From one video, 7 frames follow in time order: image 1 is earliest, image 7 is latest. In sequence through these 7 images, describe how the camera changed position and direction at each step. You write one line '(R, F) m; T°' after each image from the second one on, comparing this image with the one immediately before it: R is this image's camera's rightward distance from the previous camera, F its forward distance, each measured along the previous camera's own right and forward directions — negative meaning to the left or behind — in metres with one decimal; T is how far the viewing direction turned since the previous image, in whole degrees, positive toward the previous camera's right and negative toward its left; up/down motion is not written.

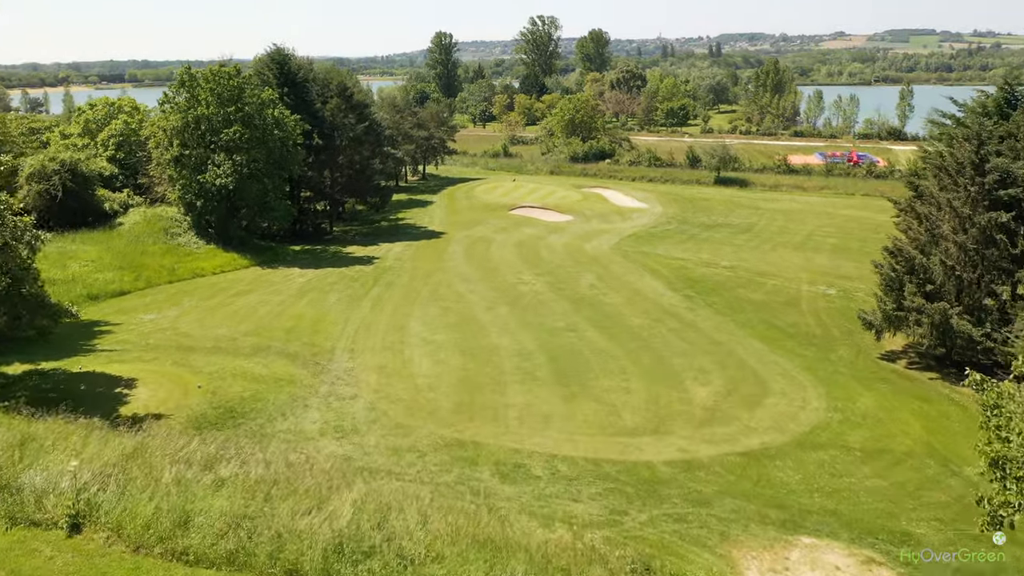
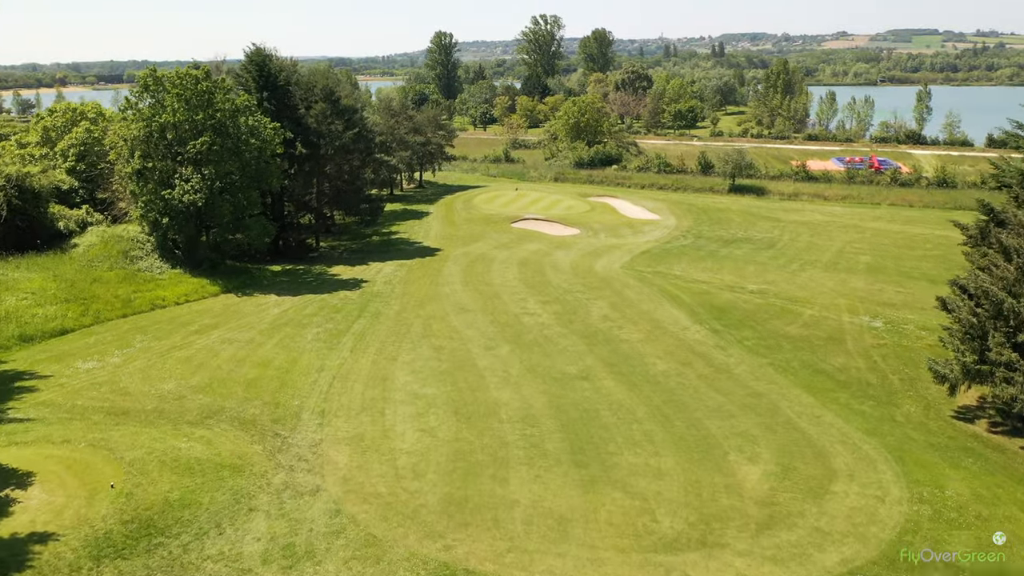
(-0.1, +3.5) m; 0°
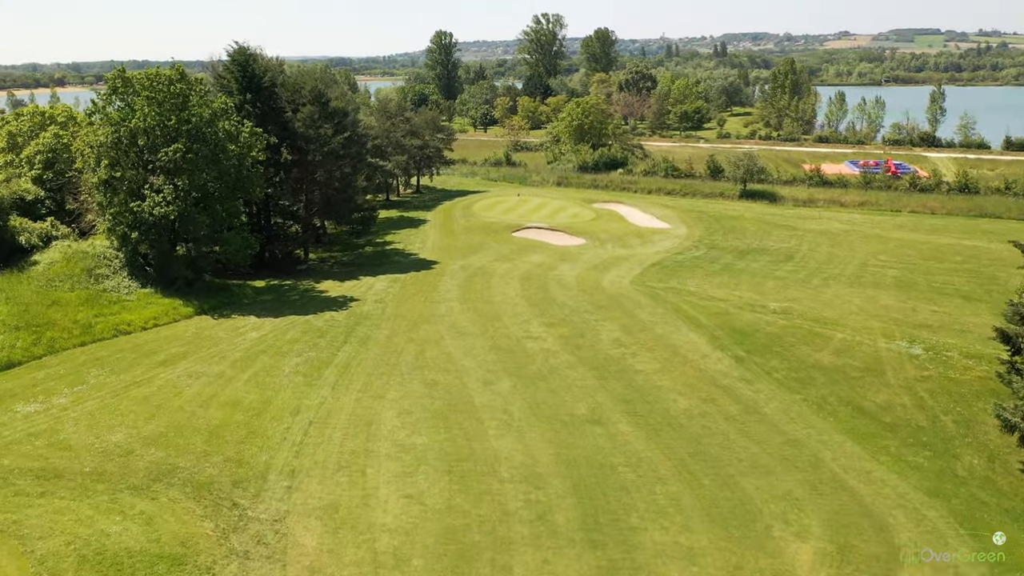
(0.0, +2.4) m; 0°
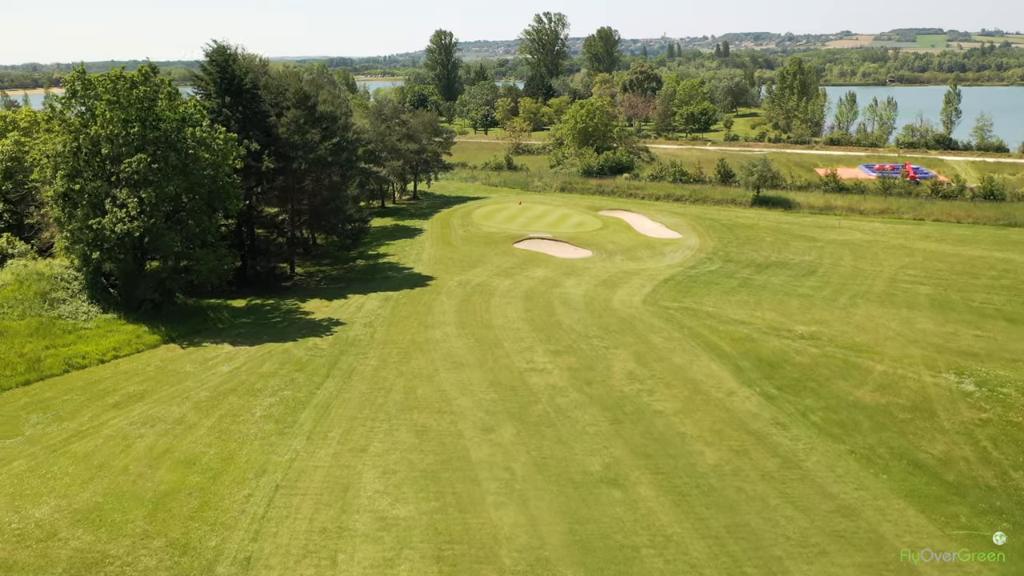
(0.0, +2.6) m; 0°
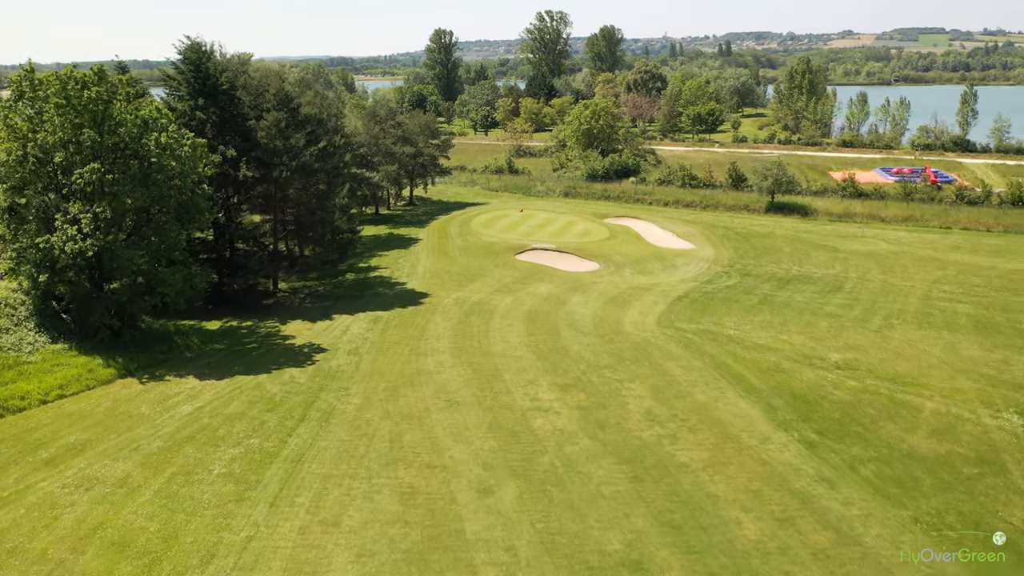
(0.0, +2.7) m; 0°
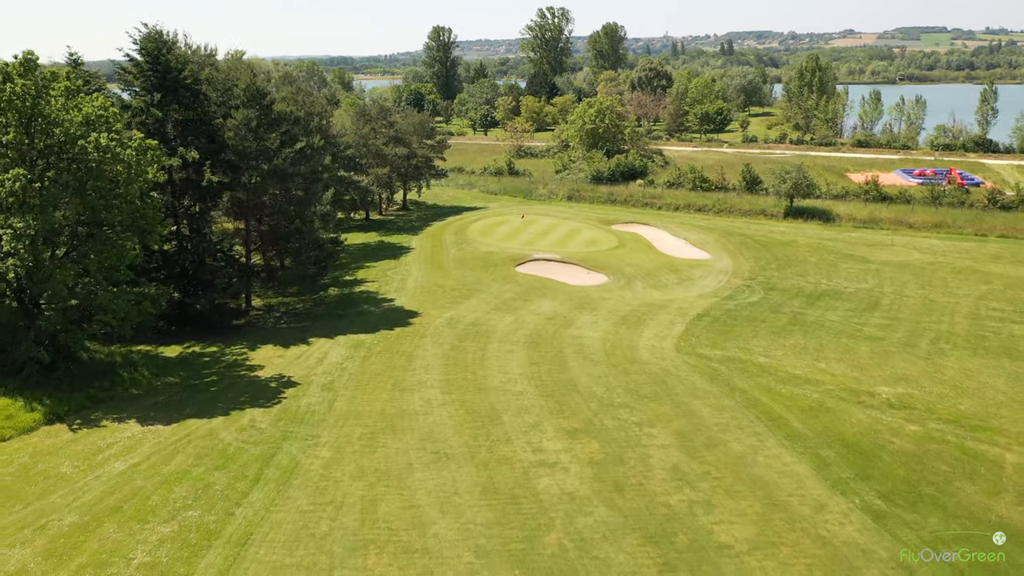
(0.0, +3.2) m; 0°
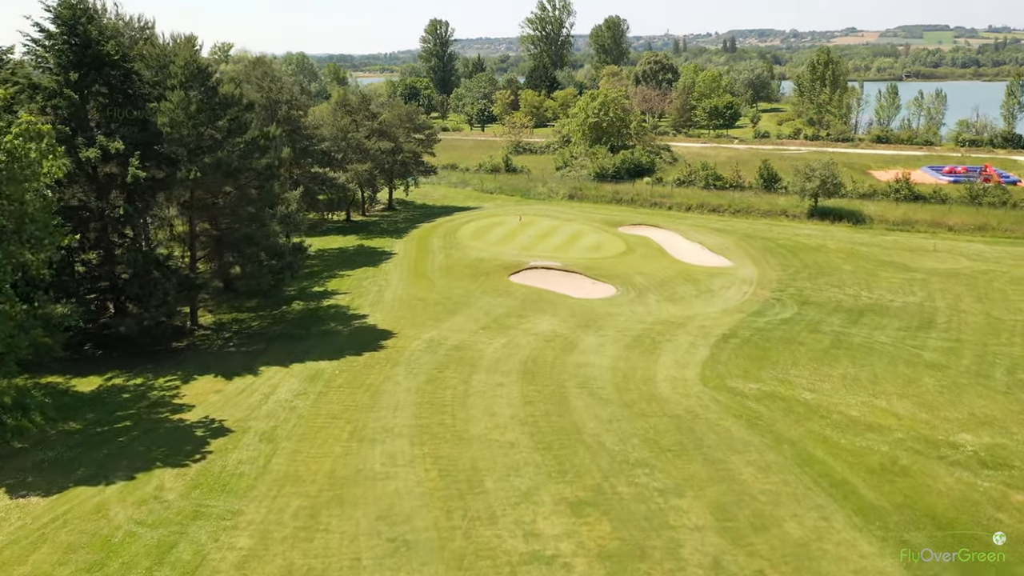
(+0.4, +4.2) m; 0°
